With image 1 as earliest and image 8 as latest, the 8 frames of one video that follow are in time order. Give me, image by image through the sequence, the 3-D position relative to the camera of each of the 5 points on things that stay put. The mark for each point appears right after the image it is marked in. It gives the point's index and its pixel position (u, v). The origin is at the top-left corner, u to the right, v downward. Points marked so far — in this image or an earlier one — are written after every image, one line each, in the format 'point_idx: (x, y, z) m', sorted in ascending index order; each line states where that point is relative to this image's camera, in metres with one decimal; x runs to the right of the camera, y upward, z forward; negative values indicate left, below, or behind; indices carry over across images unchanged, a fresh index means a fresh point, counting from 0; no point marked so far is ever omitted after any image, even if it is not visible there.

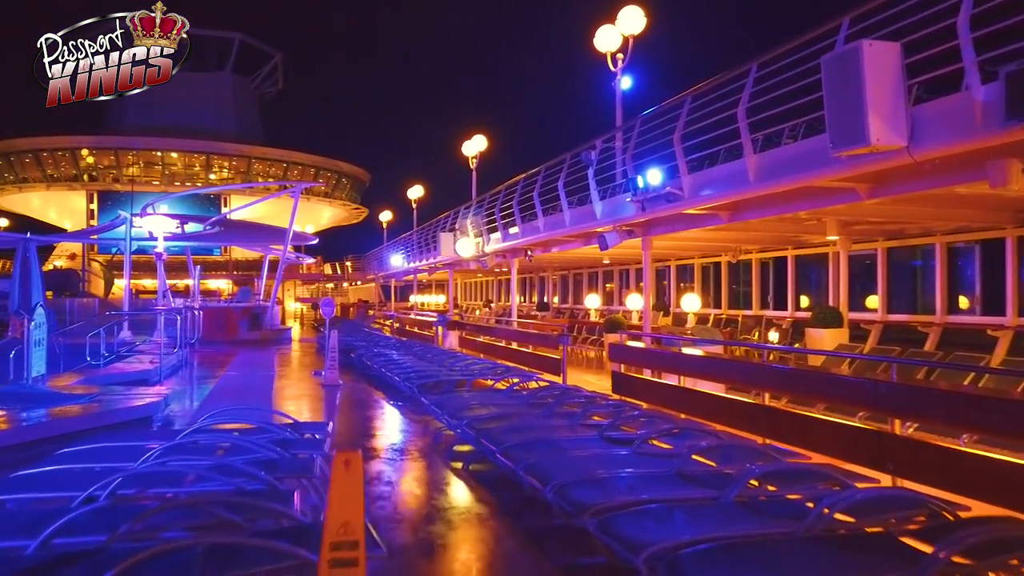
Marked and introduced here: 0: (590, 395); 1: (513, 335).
0: (+1.1, -1.4, +8.8) m
1: (0.0, -1.0, +14.5) m
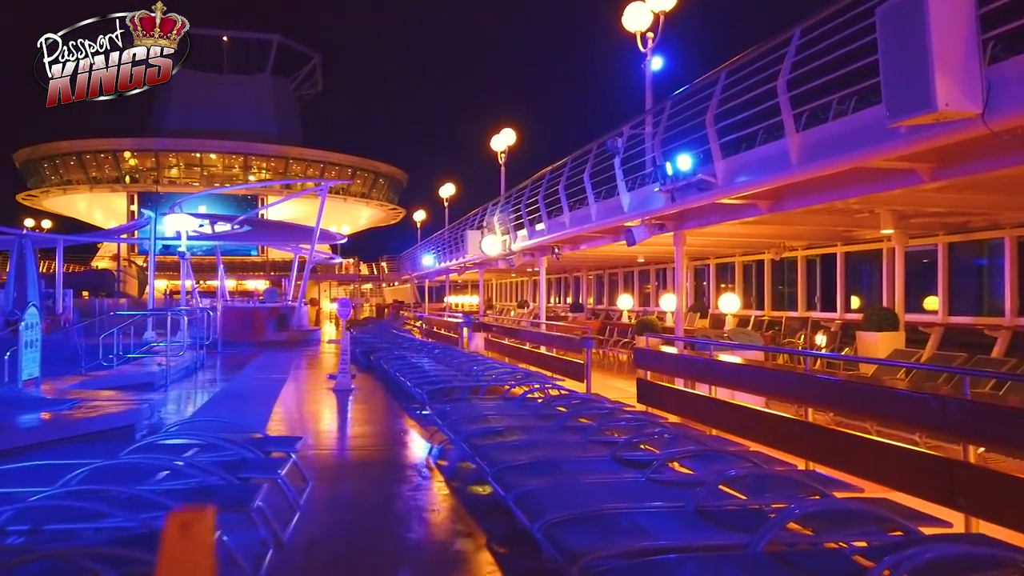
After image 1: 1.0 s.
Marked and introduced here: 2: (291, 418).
0: (+1.2, -1.4, +7.9) m
1: (+0.5, -1.0, +13.7) m
2: (-3.3, -1.9, +10.2) m
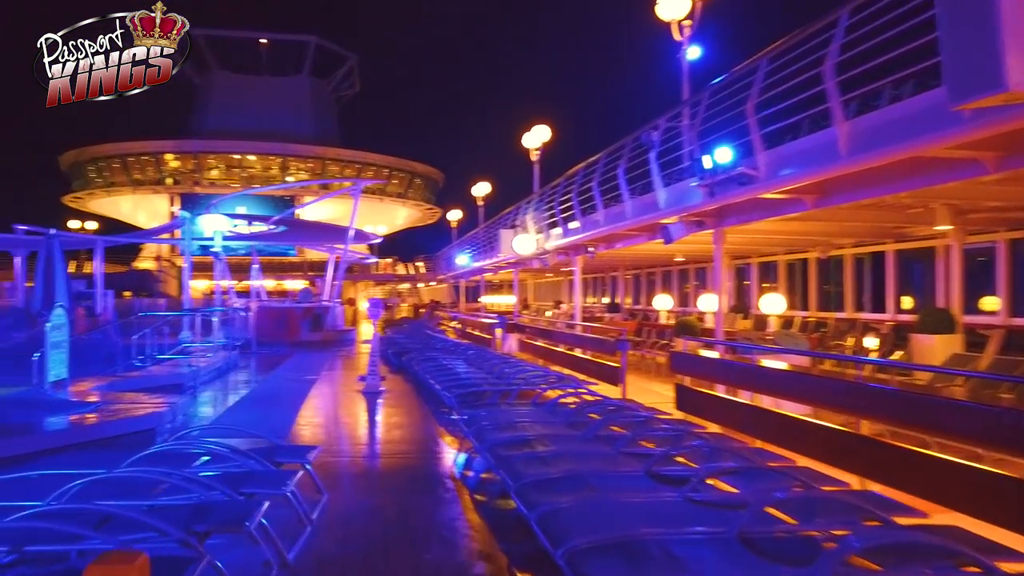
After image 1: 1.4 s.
0: (+1.5, -1.4, +7.5) m
1: (+1.1, -1.0, +13.2) m
2: (-2.9, -1.9, +10.0) m
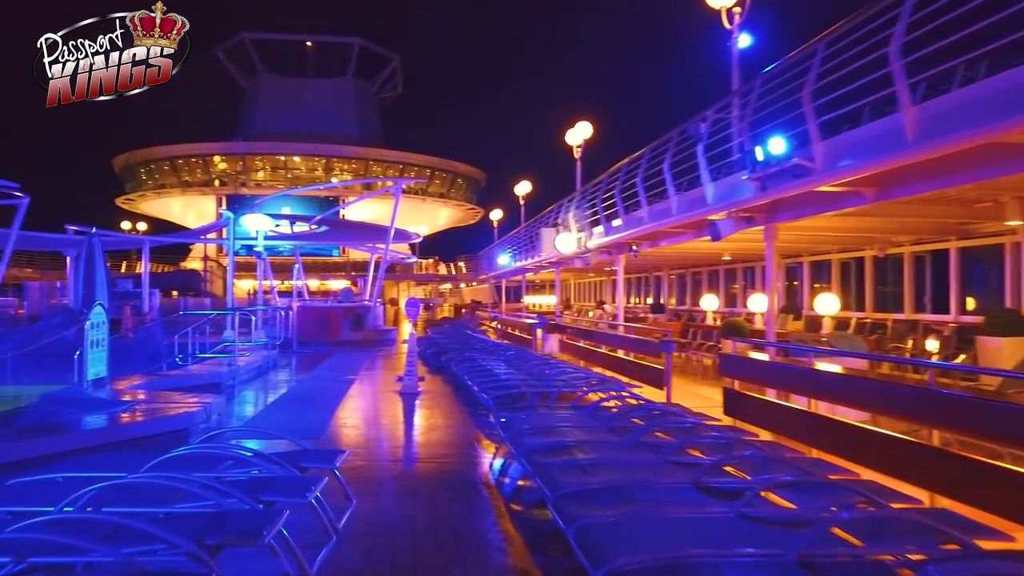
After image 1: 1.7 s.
0: (+1.9, -1.4, +7.0) m
1: (+1.9, -1.0, +12.8) m
2: (-2.3, -1.9, +9.8) m
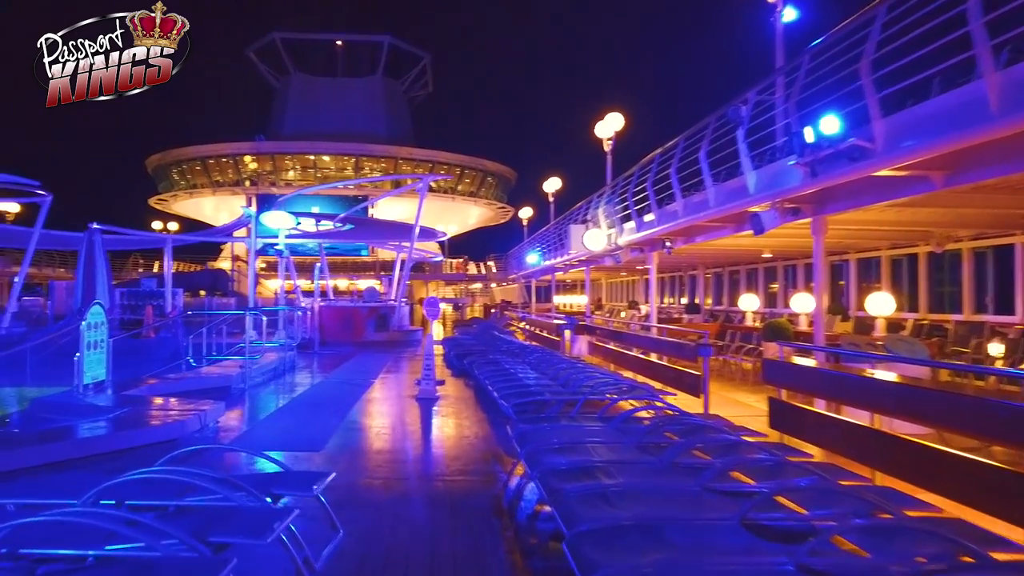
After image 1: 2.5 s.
0: (+2.0, -1.3, +6.2) m
1: (+2.3, -0.9, +12.0) m
2: (-2.0, -1.9, +9.1) m
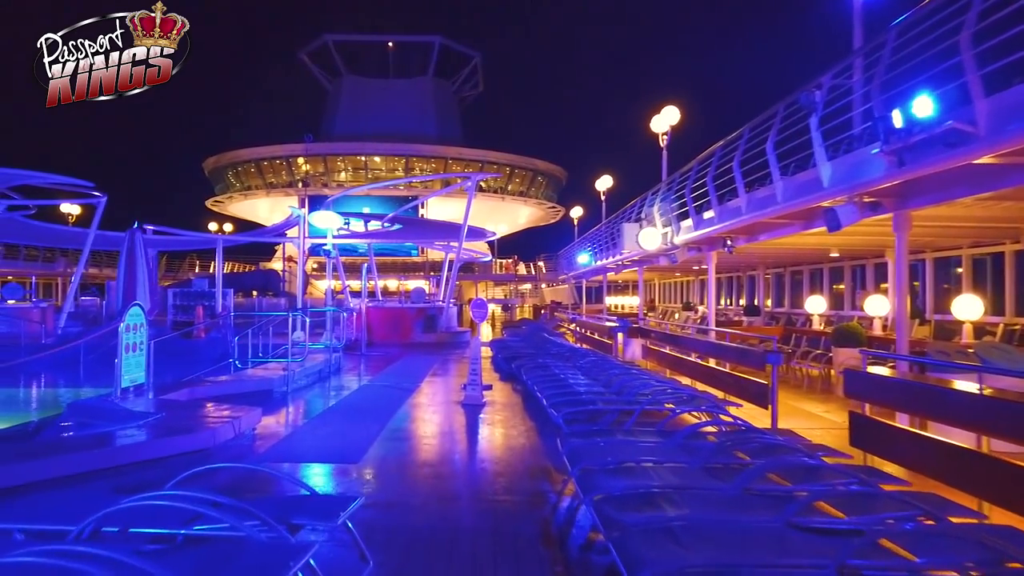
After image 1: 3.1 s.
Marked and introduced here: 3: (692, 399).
0: (+2.5, -1.4, +5.5) m
1: (+3.2, -1.0, +11.2) m
2: (-1.4, -1.9, +8.7) m
3: (+2.3, -1.4, +8.7) m
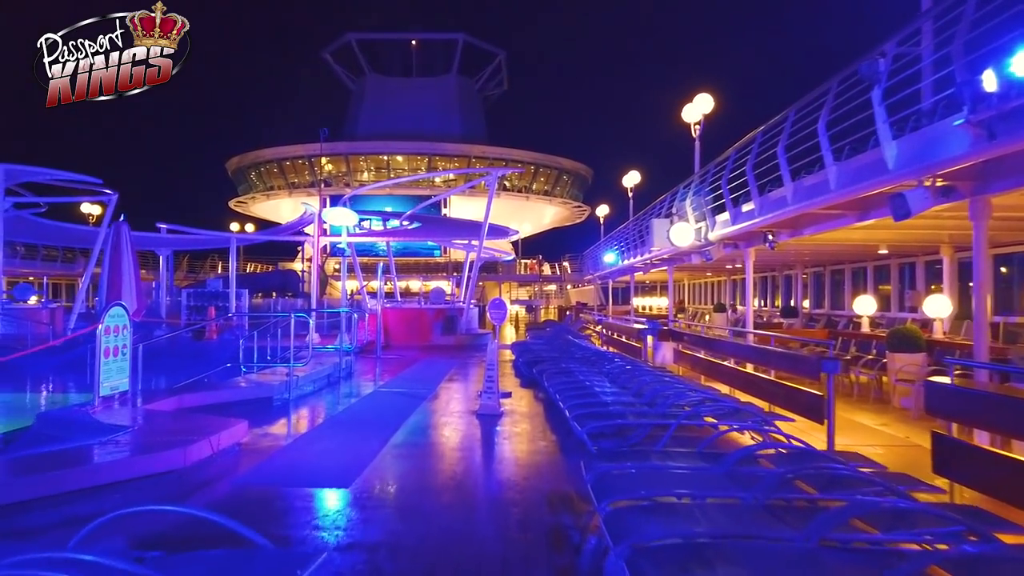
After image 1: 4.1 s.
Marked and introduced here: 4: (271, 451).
0: (+2.5, -1.3, +4.4) m
1: (+3.5, -0.9, +10.2) m
2: (-1.2, -1.9, +7.8) m
3: (+2.5, -1.4, +7.7) m
4: (-2.6, -1.8, +7.5) m
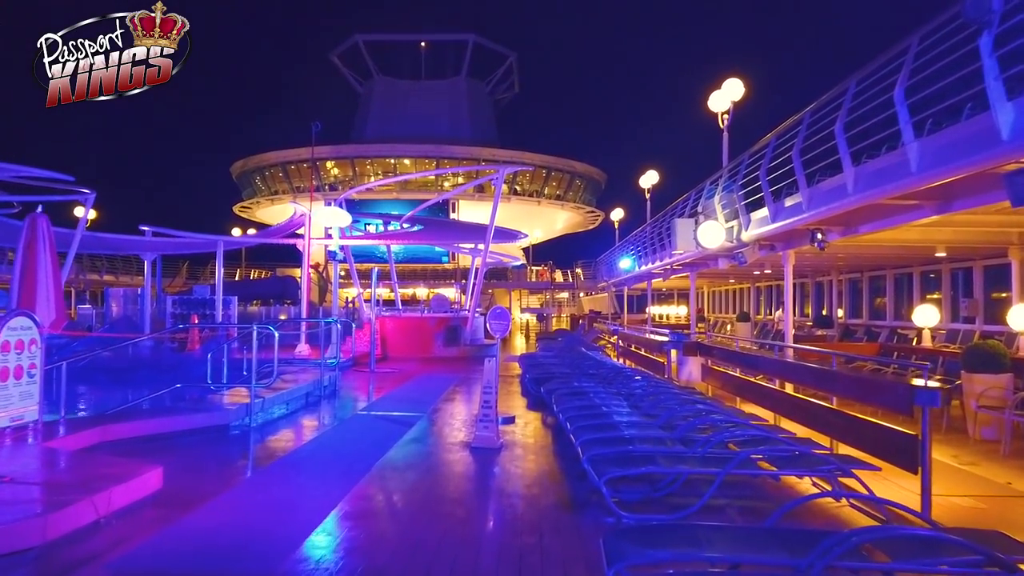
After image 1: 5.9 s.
0: (+2.5, -1.3, +2.8) m
1: (+3.5, -1.0, +8.5) m
2: (-1.2, -1.9, +6.2) m
3: (+2.5, -1.5, +6.0) m
4: (-2.7, -1.8, +5.9) m
